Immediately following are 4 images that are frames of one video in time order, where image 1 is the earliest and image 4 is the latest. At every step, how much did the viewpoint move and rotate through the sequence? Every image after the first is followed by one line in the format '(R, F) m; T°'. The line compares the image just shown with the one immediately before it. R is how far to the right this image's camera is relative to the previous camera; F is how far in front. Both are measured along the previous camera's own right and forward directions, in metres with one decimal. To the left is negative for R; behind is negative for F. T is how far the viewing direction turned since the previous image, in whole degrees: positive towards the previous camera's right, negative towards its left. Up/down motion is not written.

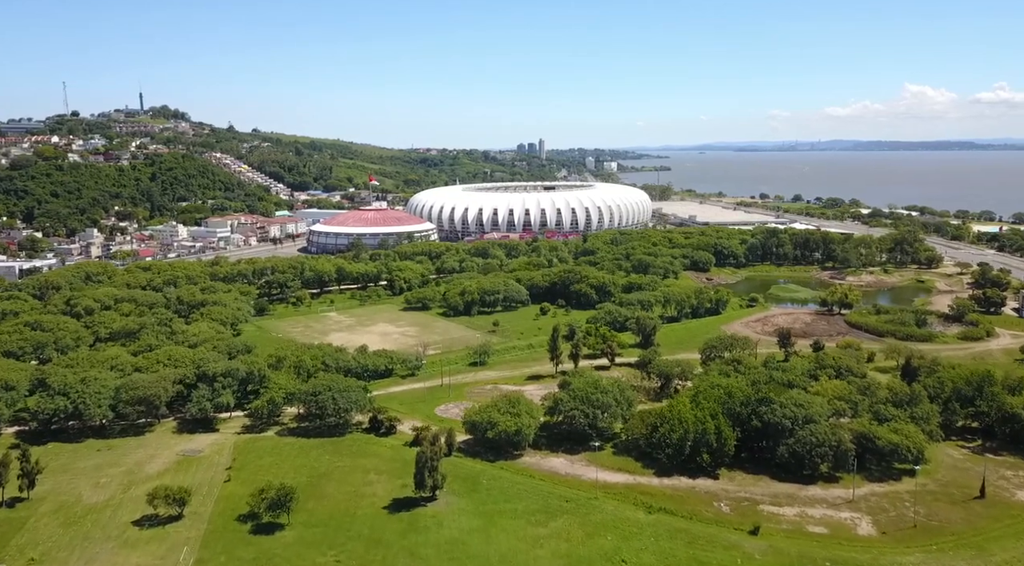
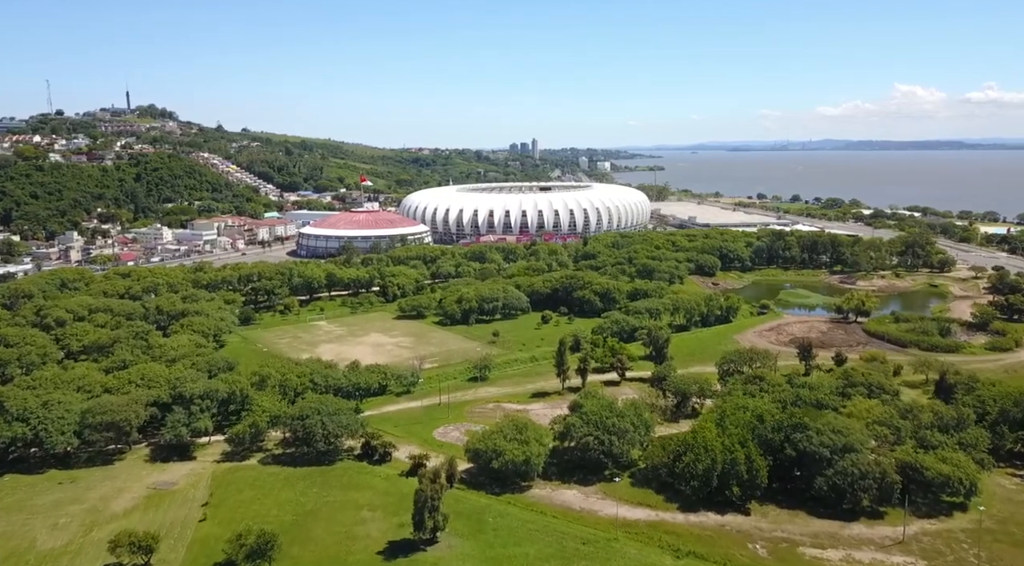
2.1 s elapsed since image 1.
(-0.4, +2.3) m; +1°
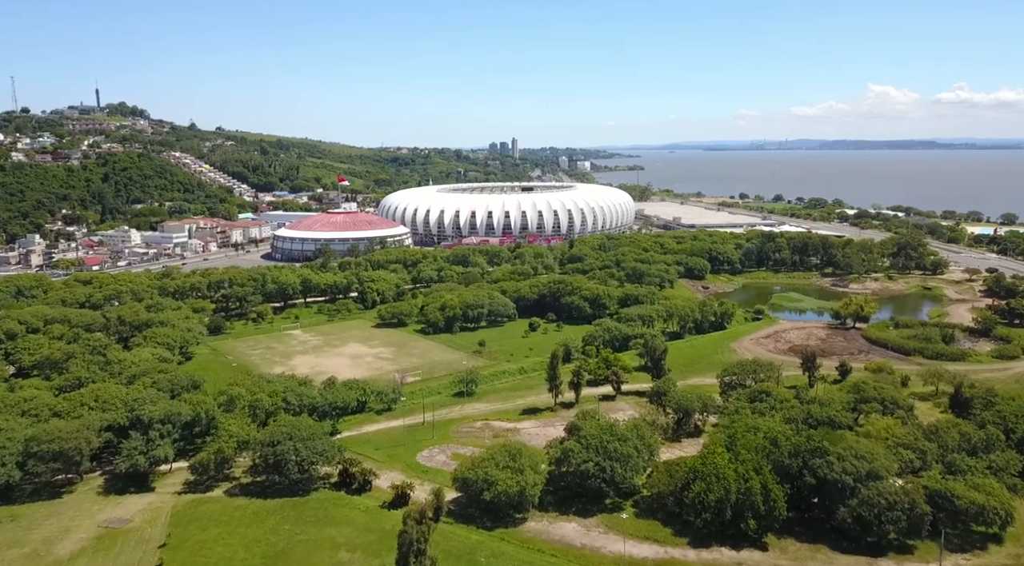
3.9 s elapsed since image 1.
(-0.3, +2.0) m; +2°
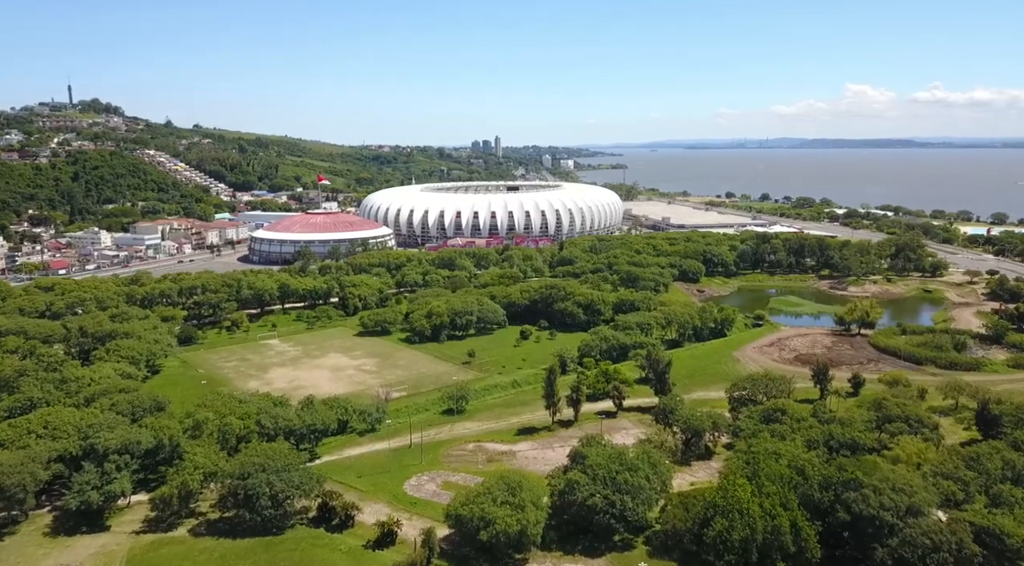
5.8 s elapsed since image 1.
(-0.4, +2.1) m; +1°
